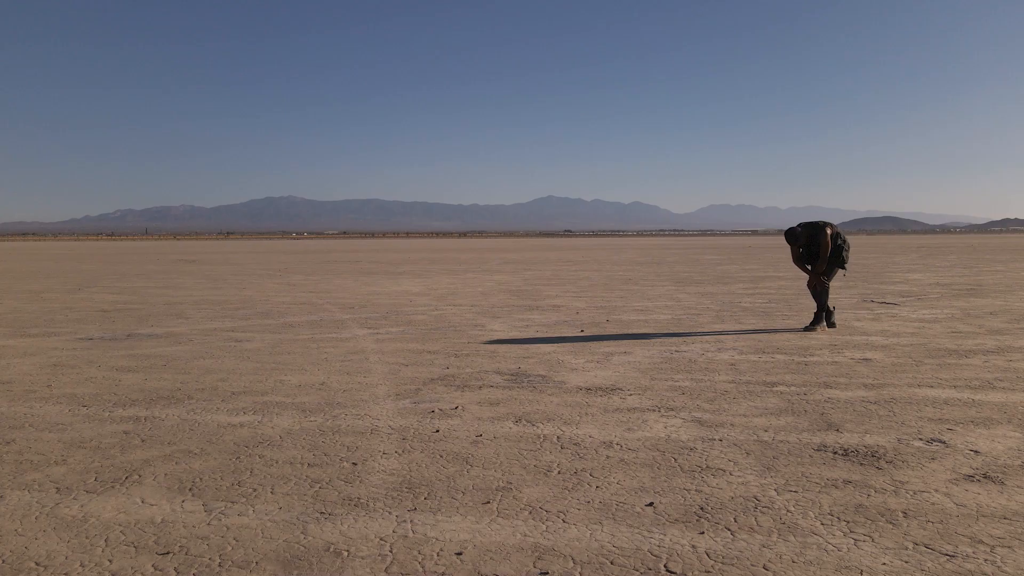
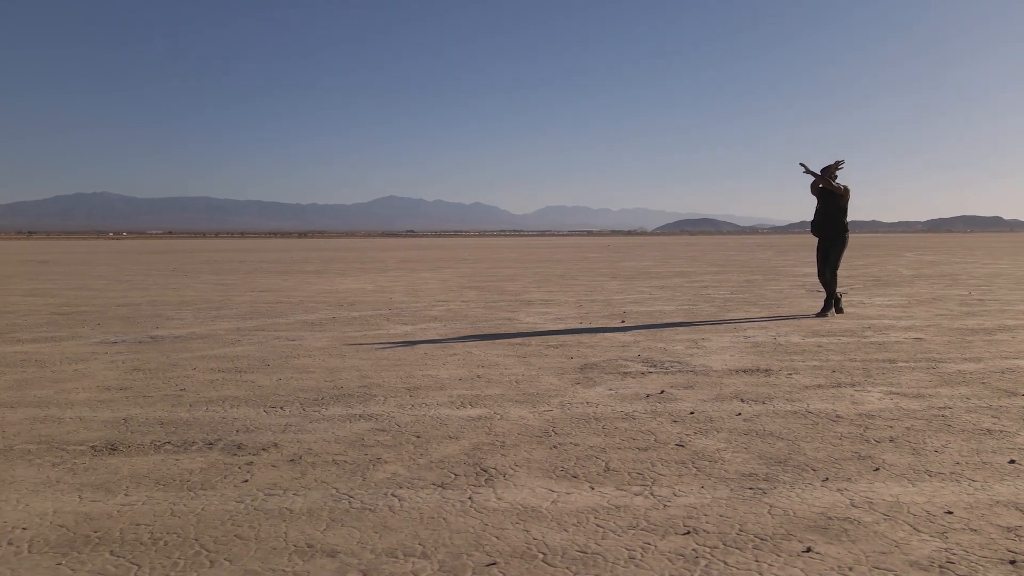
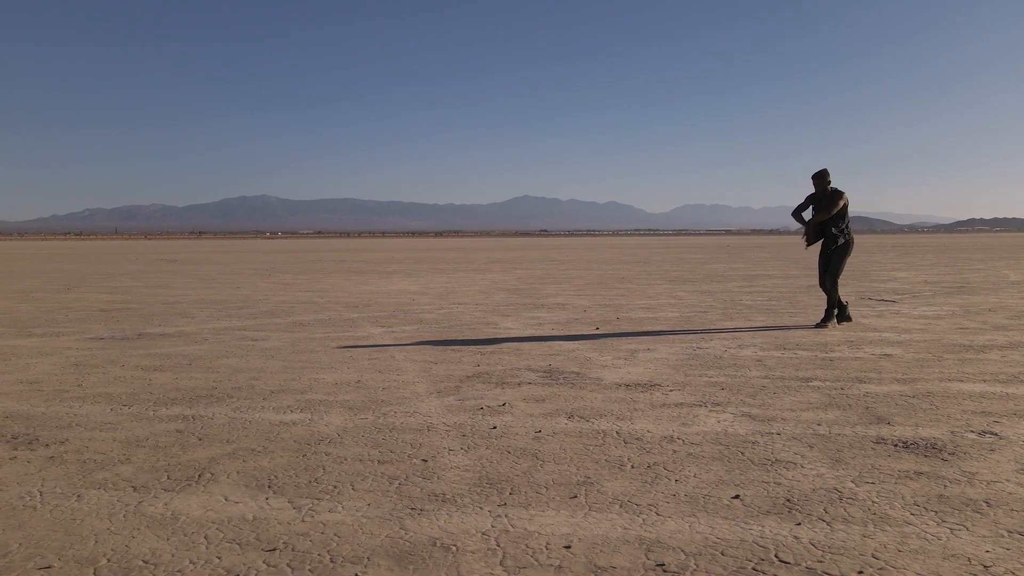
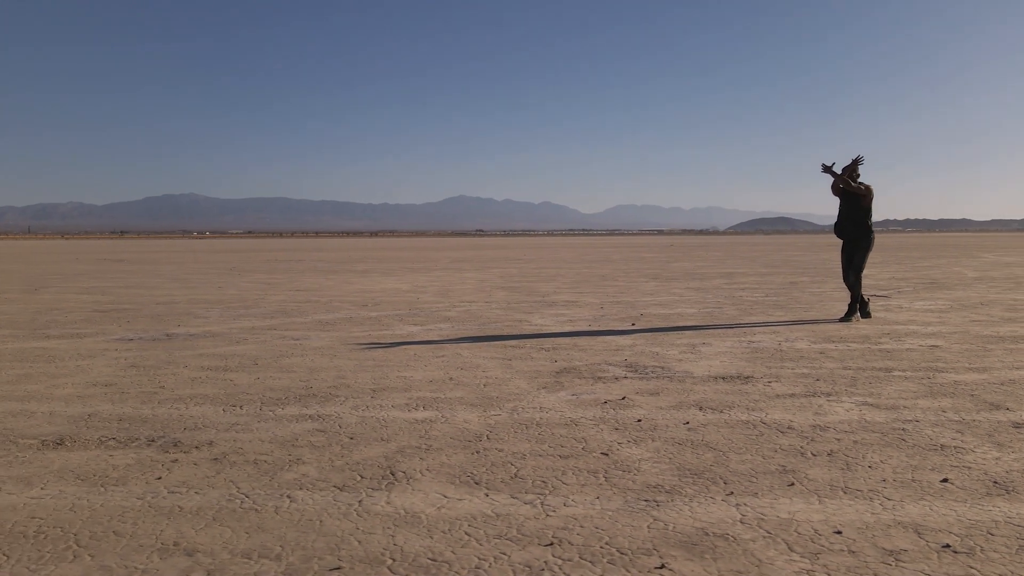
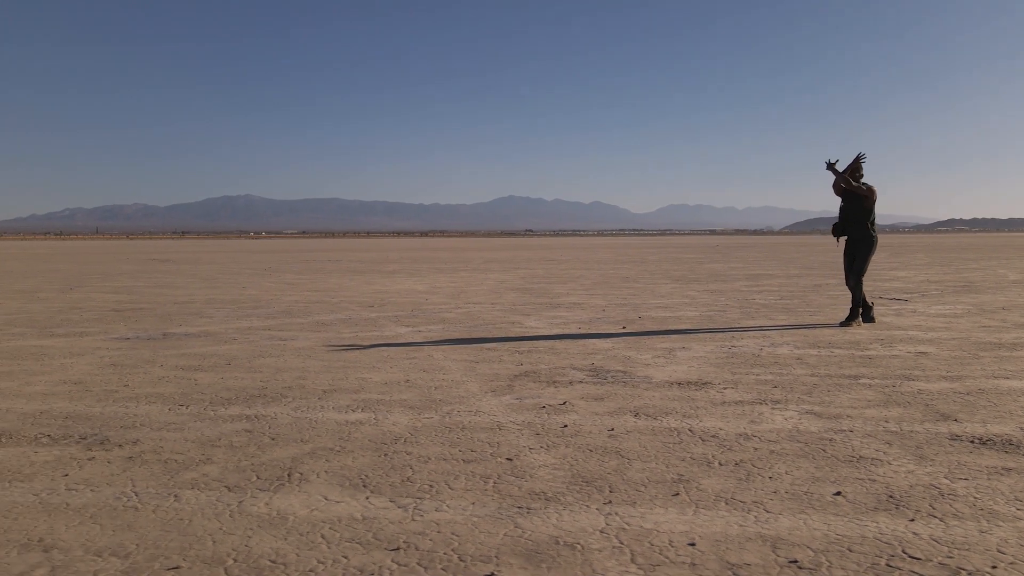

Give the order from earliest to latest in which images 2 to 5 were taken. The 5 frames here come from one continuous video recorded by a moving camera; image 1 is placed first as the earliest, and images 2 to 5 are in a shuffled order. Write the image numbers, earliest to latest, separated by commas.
3, 5, 4, 2
